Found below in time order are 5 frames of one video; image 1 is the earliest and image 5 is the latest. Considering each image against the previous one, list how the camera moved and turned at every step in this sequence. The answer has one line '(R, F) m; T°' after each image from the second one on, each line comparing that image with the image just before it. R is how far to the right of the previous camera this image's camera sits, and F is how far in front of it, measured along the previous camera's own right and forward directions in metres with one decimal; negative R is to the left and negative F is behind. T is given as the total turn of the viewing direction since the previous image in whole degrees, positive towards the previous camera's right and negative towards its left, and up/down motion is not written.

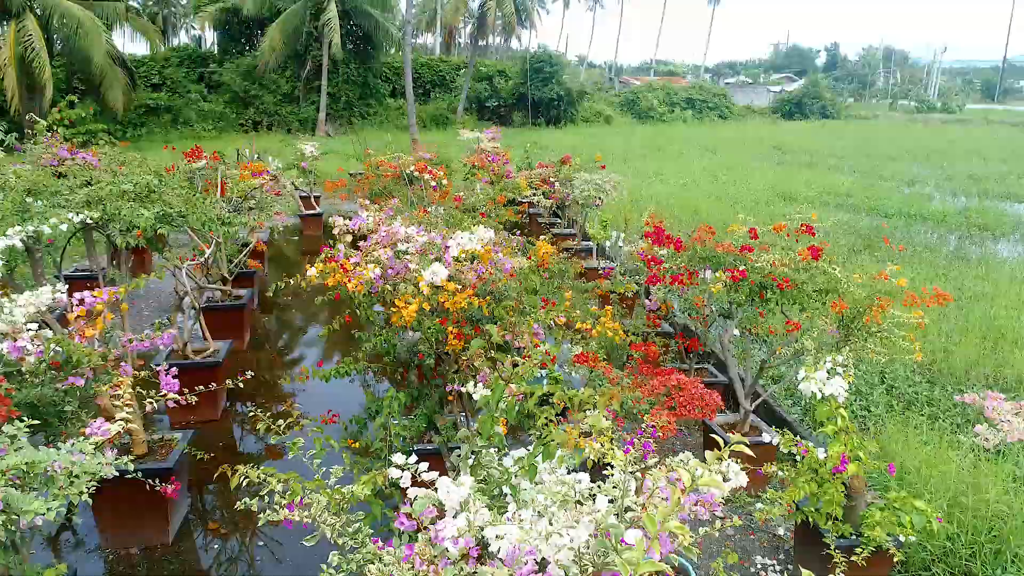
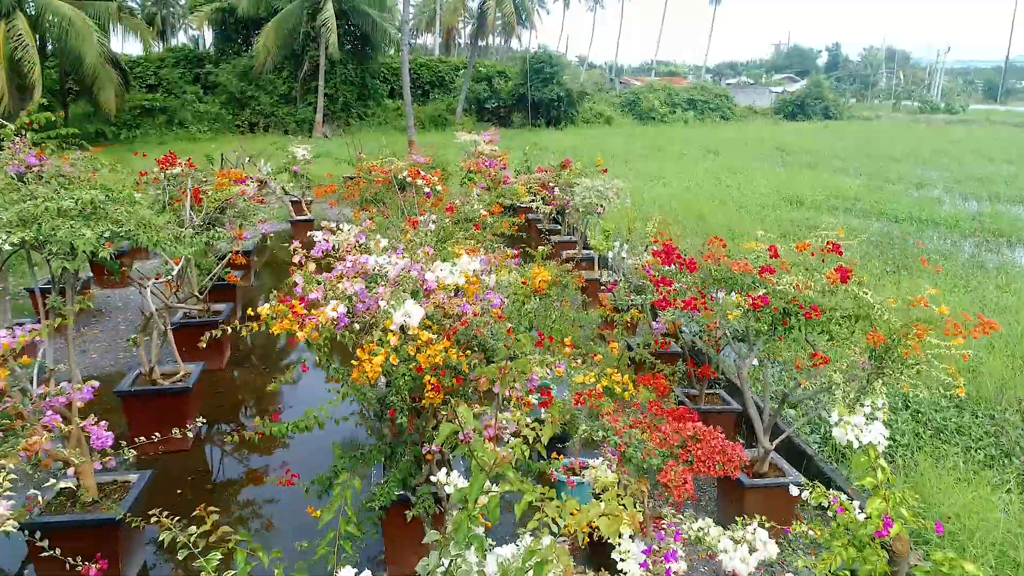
(0.0, +0.3) m; 0°
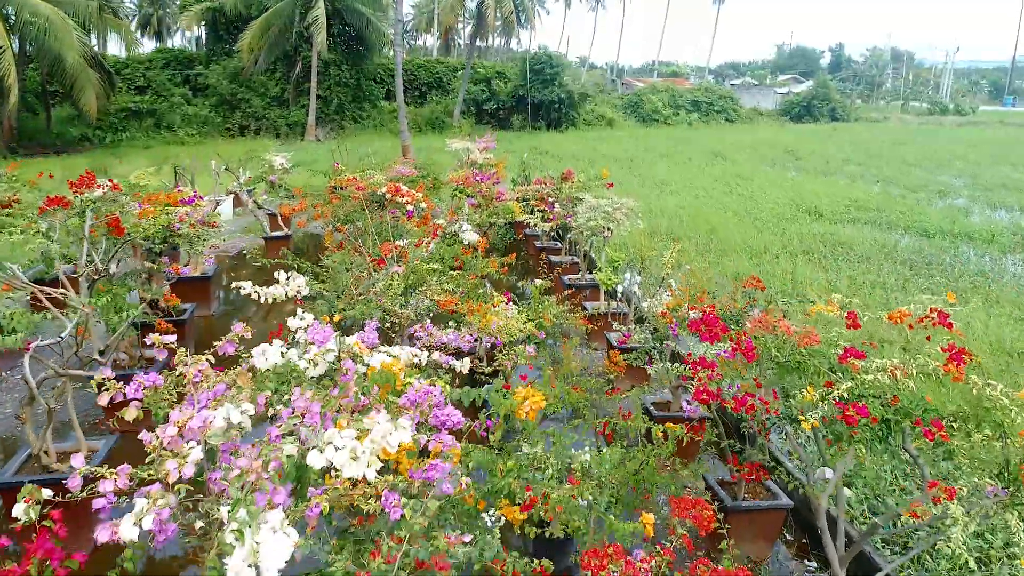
(+0.1, +0.8) m; 0°
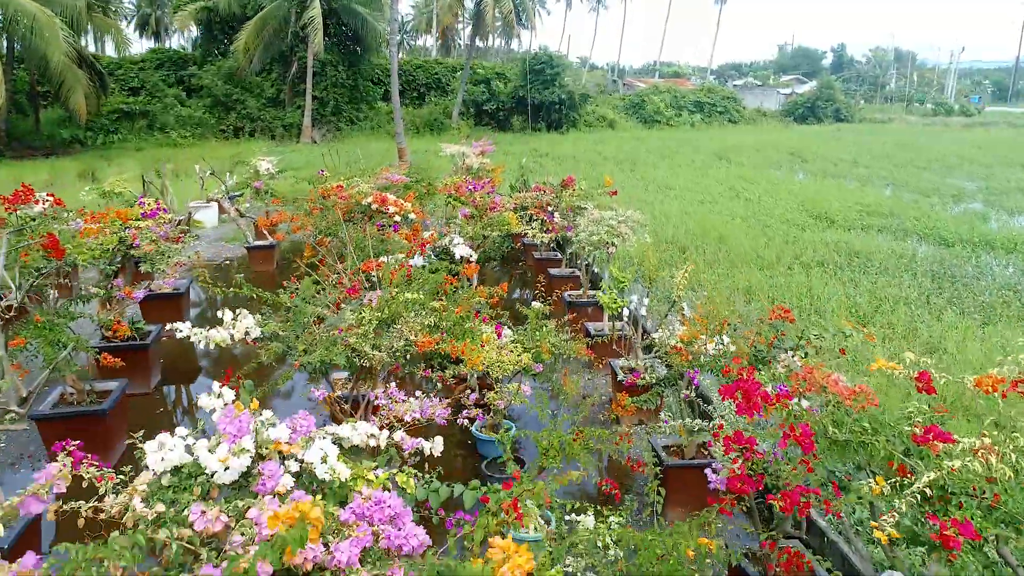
(0.0, +0.4) m; 0°
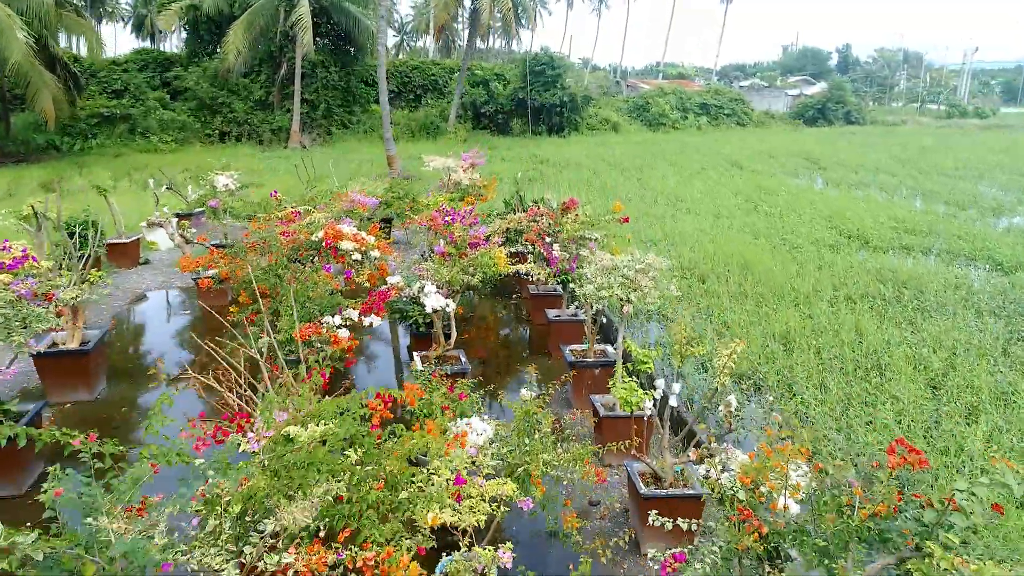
(+0.1, +1.1) m; 0°
